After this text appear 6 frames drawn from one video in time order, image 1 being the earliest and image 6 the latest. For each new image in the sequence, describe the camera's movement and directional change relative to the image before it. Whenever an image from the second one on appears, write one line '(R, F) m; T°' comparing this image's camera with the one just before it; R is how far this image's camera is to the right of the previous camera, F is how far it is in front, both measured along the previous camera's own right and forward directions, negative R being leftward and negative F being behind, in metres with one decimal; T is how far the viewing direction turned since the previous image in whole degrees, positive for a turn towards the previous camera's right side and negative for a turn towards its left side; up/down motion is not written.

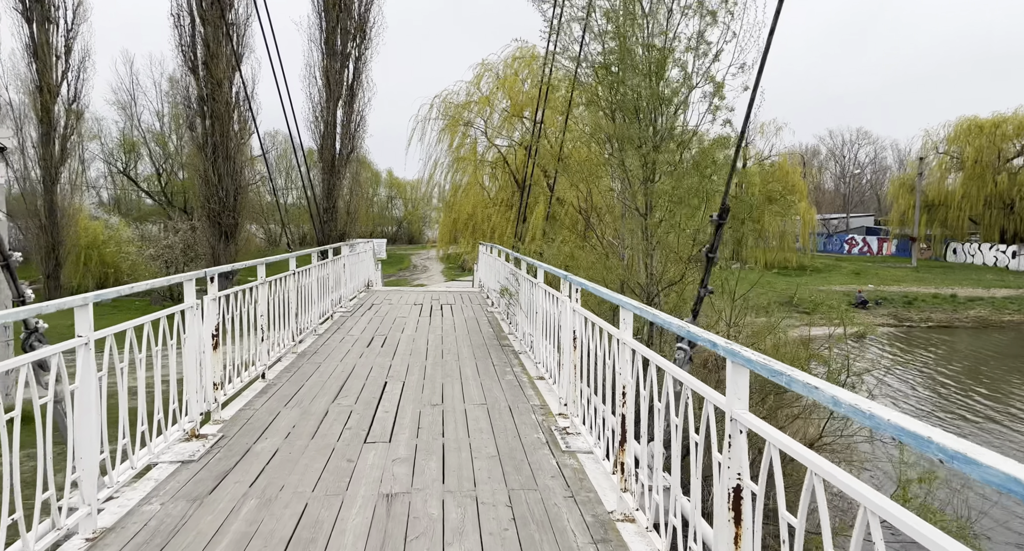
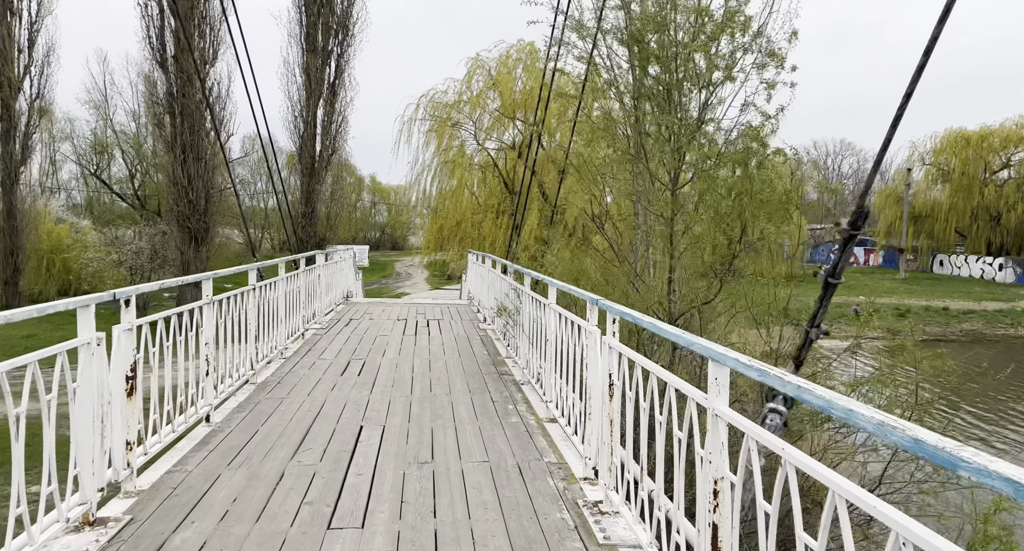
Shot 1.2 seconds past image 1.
(-0.1, +0.7) m; +1°
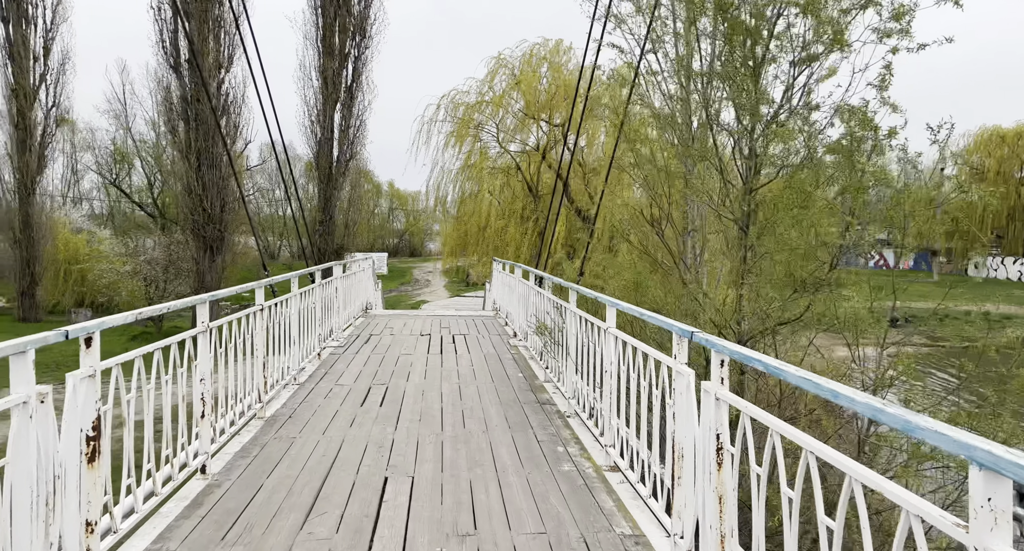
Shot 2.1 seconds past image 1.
(-0.2, +0.6) m; -2°
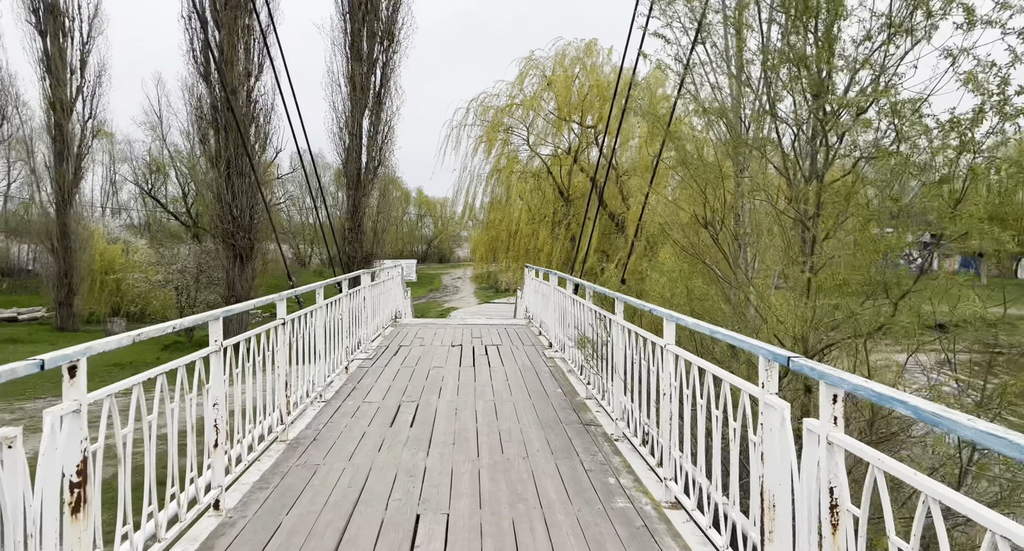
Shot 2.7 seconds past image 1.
(-0.1, +0.3) m; -3°
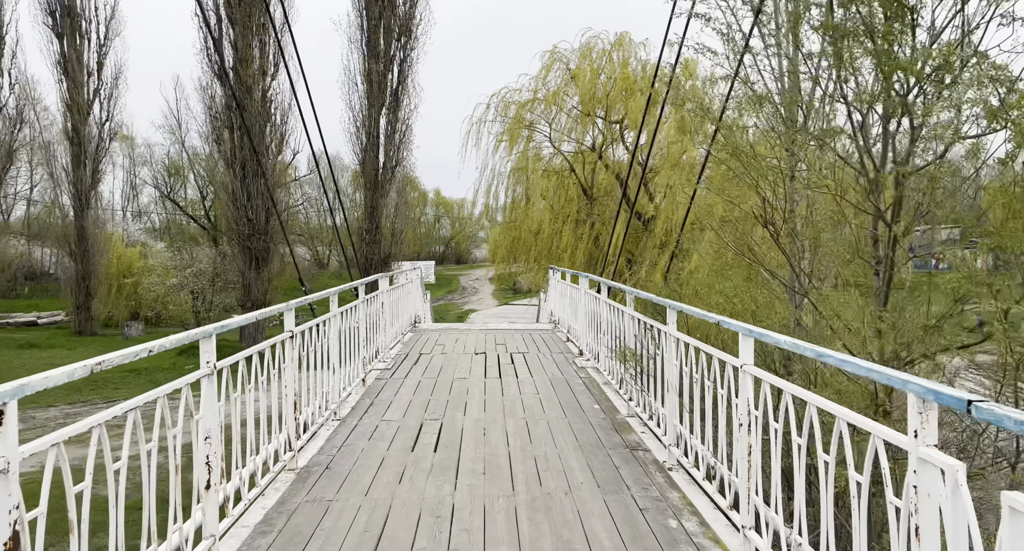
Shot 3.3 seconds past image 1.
(-0.1, +0.4) m; -2°
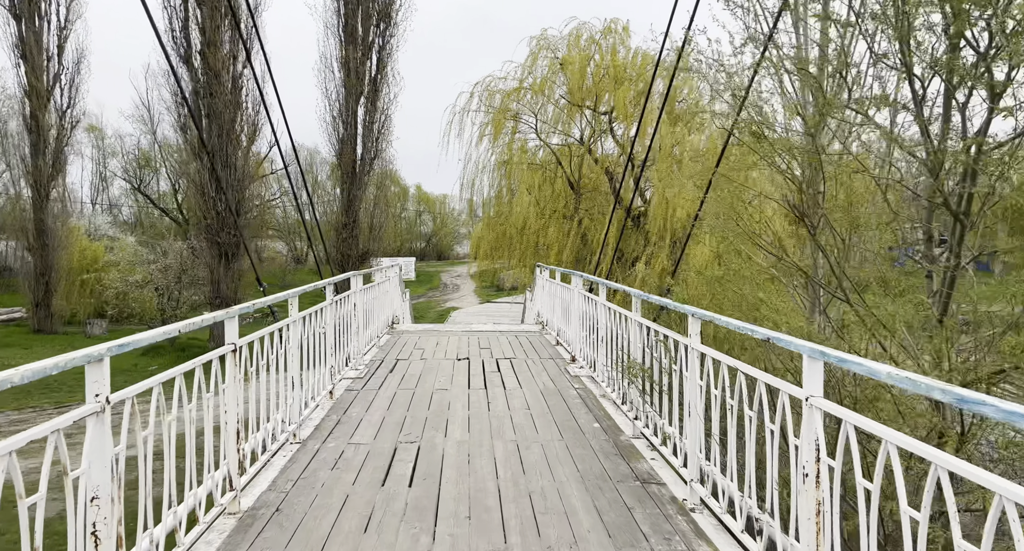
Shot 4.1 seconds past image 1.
(0.0, +0.5) m; +2°
